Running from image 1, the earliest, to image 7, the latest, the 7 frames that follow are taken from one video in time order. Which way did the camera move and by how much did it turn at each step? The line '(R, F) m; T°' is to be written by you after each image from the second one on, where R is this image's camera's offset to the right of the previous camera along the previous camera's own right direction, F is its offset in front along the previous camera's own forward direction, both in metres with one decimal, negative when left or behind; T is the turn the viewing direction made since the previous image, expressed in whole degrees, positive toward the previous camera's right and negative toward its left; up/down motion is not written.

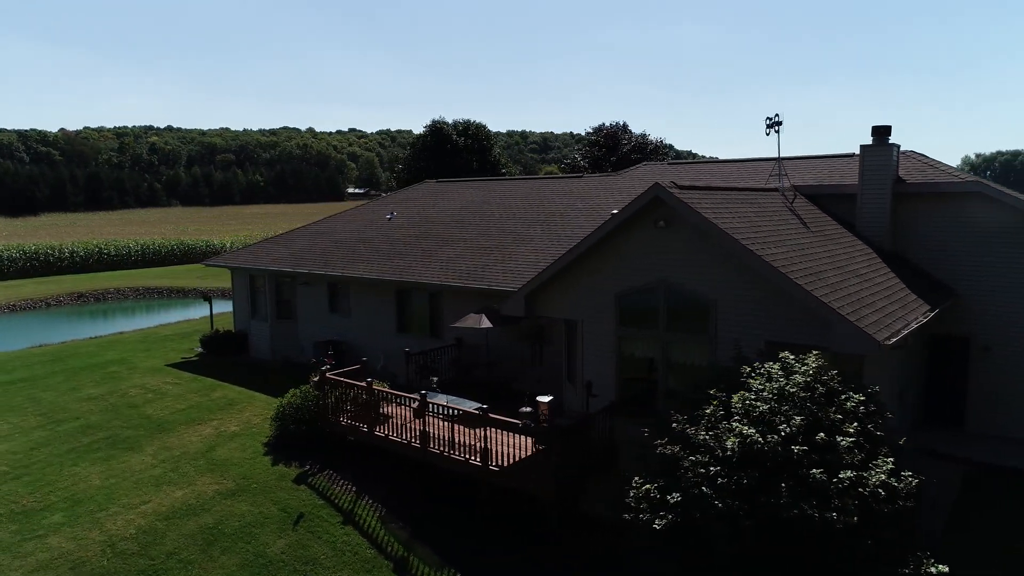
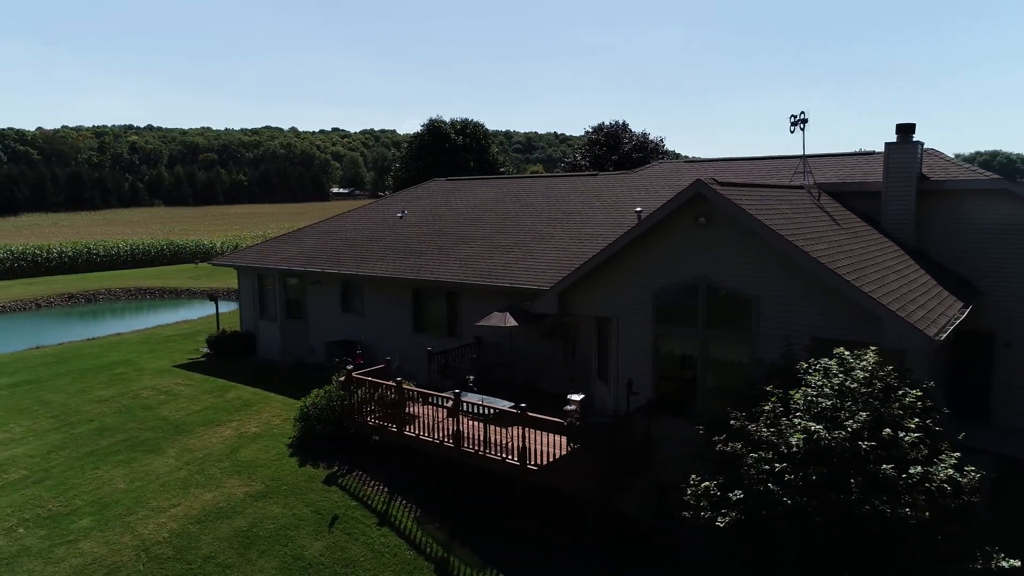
(-0.7, +0.1) m; +1°
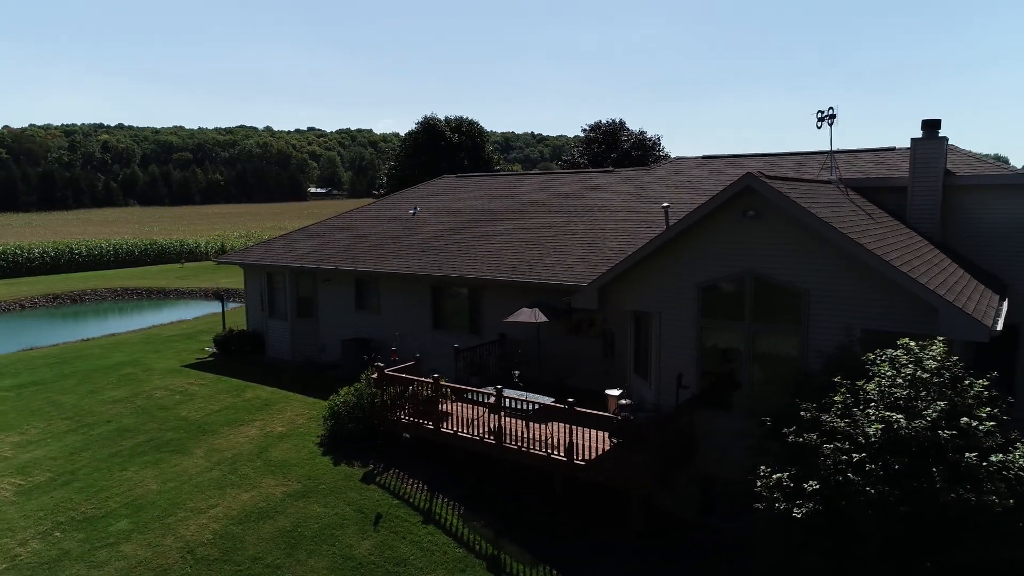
(-0.9, +0.1) m; +2°
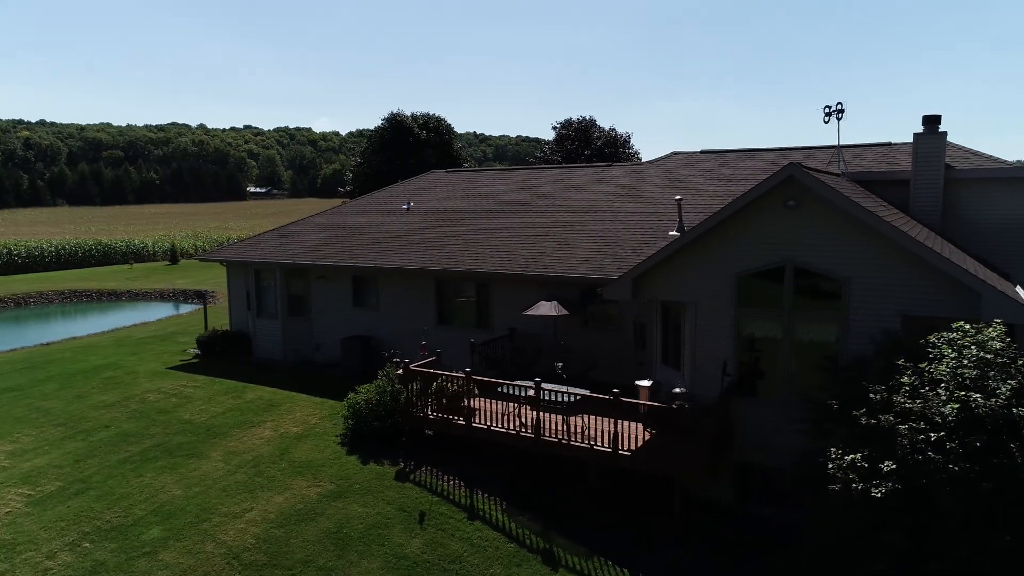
(-1.4, +0.2) m; +5°
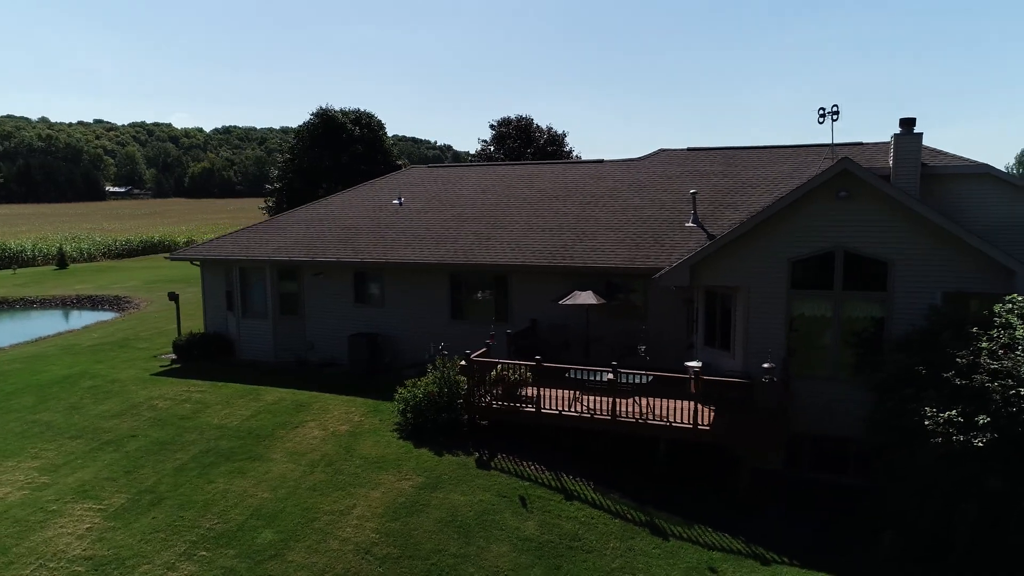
(-2.9, 0.0) m; +10°
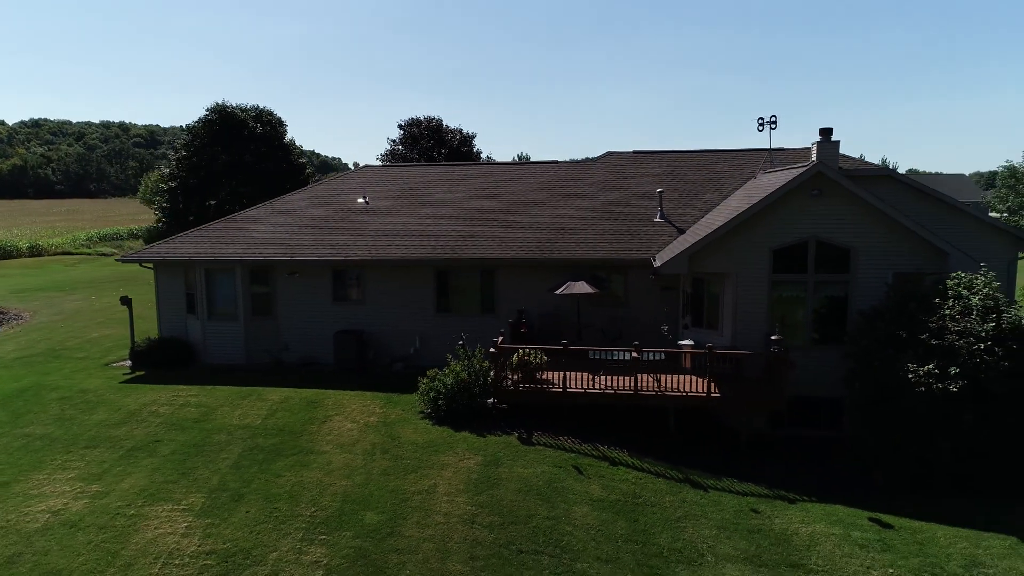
(-3.0, -0.6) m; +12°
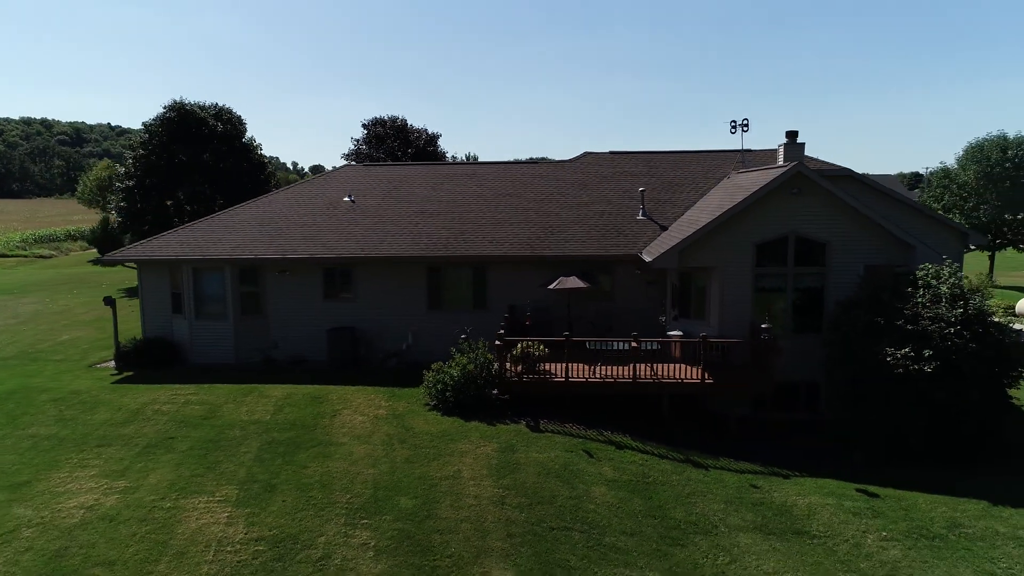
(-1.1, -0.4) m; +5°
